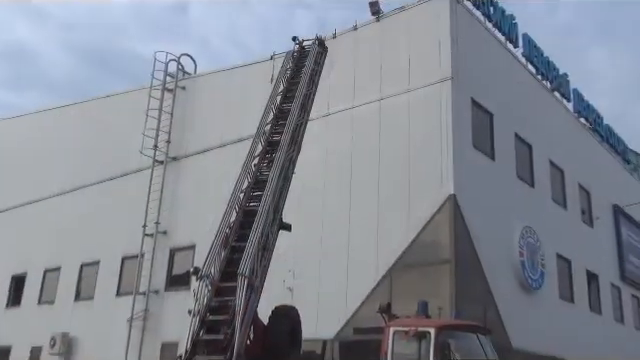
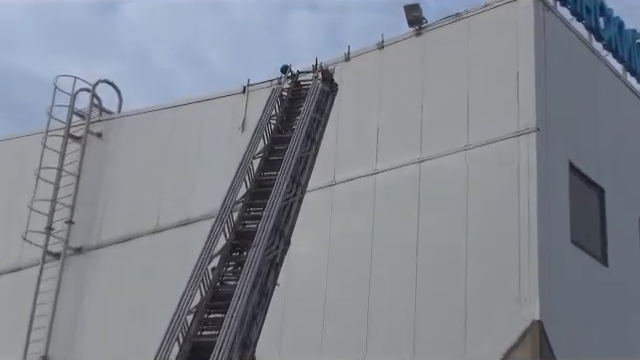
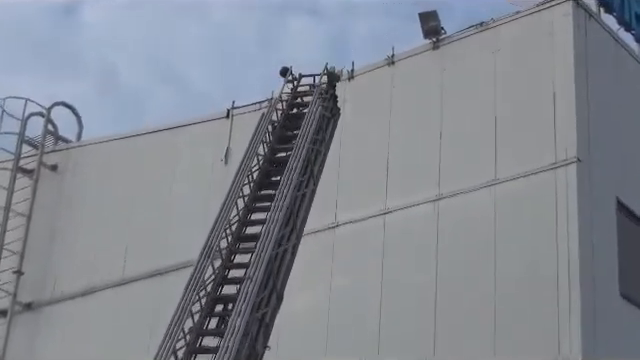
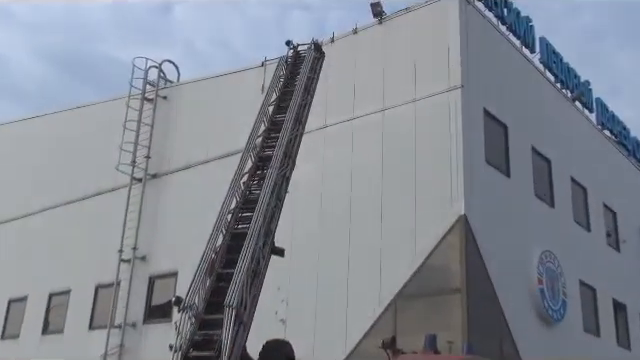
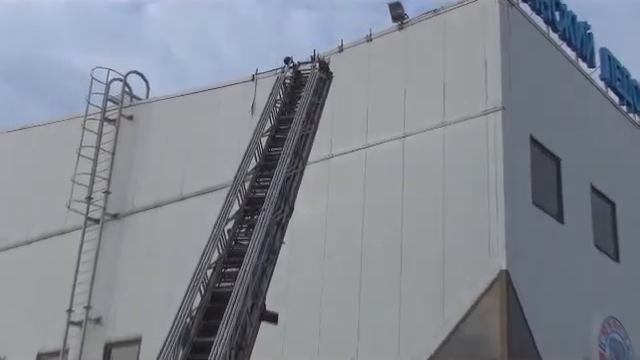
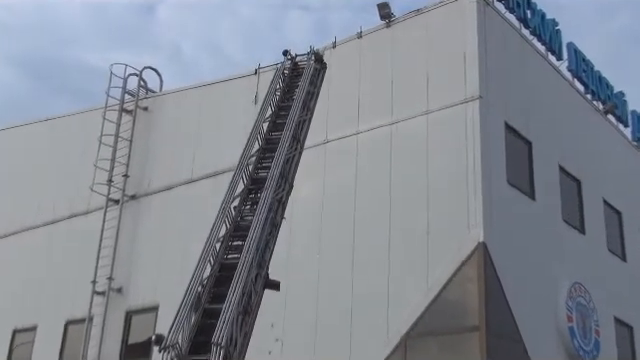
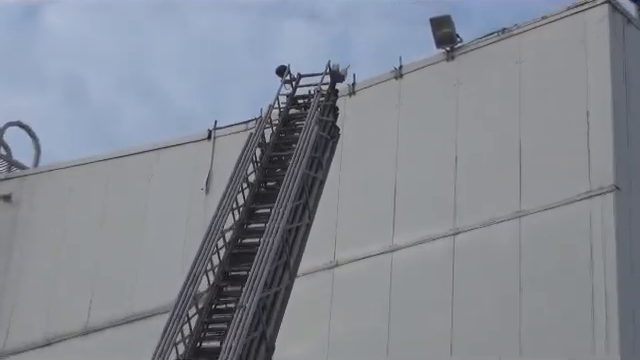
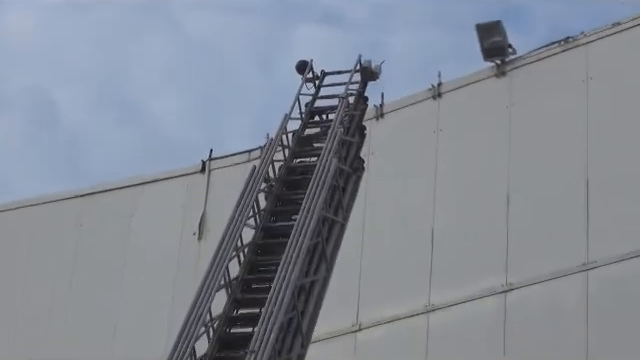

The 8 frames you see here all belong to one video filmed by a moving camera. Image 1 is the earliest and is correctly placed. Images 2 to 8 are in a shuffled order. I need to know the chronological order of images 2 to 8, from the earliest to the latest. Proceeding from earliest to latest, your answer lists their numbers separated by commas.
4, 6, 5, 2, 3, 7, 8
